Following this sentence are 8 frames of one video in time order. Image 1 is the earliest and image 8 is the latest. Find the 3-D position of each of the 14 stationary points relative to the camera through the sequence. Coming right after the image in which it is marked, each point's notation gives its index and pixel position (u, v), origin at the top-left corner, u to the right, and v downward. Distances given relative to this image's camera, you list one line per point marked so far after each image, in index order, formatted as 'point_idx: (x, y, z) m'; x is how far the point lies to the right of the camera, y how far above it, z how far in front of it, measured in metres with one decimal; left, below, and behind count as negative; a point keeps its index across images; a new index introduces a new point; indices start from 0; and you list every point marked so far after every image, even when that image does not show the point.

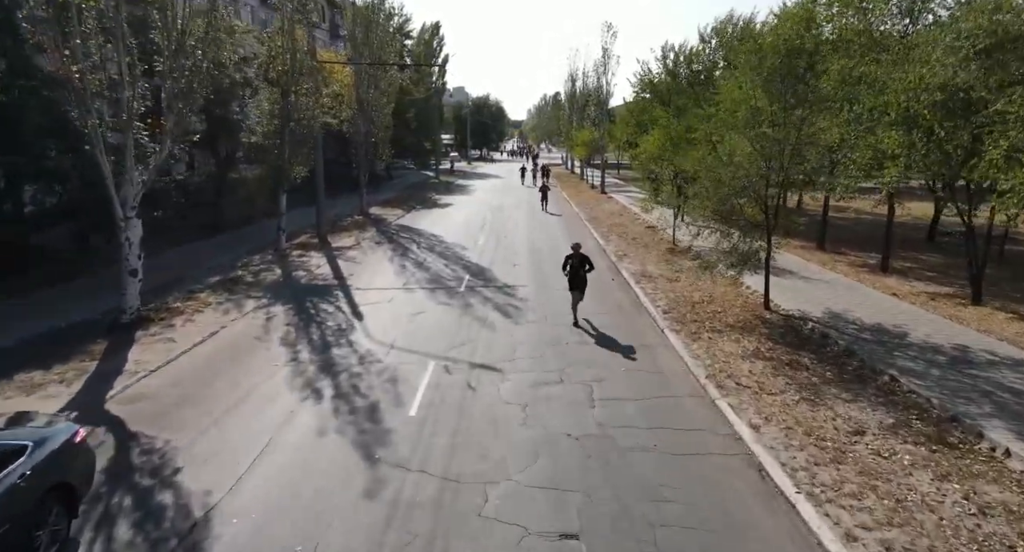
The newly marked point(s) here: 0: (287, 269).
0: (-5.8, +0.2, +16.0) m
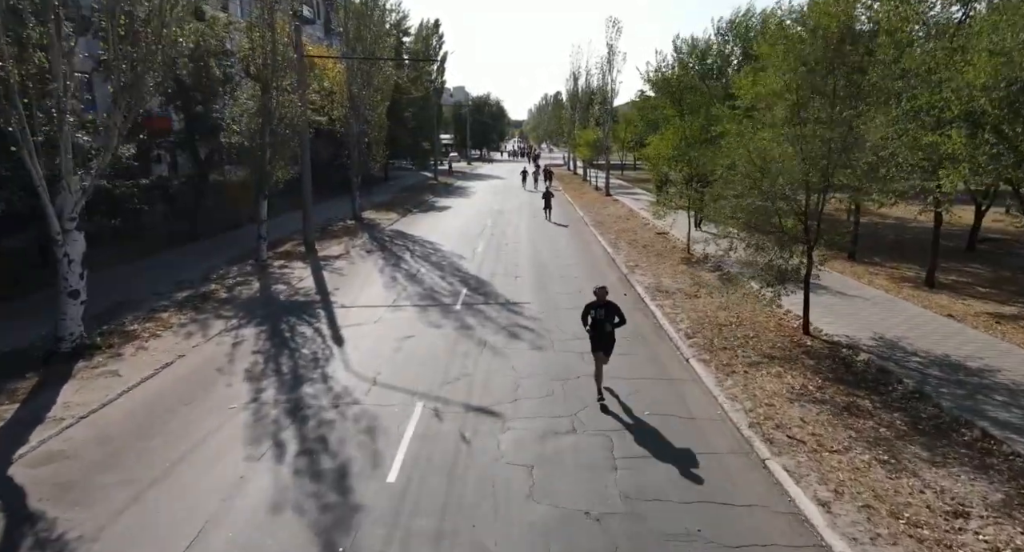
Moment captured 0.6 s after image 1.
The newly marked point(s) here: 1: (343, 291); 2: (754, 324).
0: (-5.8, -0.2, +14.5) m
1: (-3.8, -0.4, +13.8) m
2: (+4.1, -0.8, +10.4) m
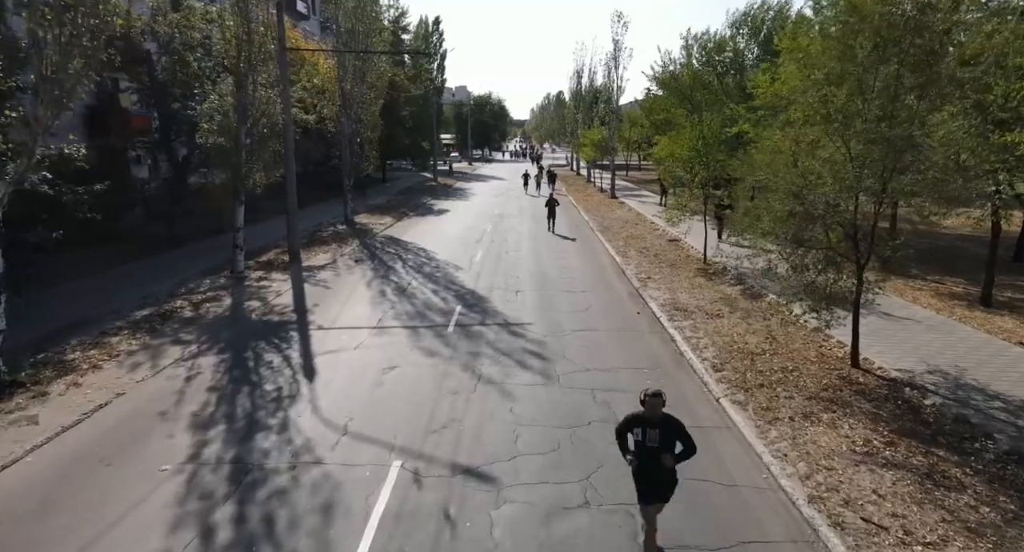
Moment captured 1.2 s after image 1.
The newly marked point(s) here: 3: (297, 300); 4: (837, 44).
0: (-5.8, -0.5, +13.1) m
1: (-3.8, -0.7, +12.4) m
2: (+4.0, -1.1, +9.0) m
3: (-4.6, -0.5, +13.1) m
4: (+4.3, +3.2, +8.4) m
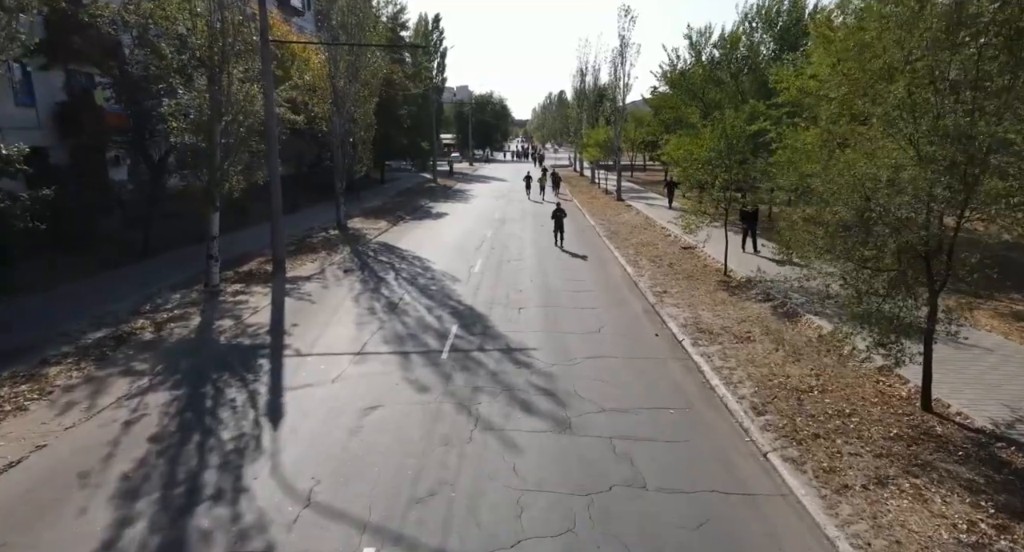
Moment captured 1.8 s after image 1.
0: (-5.7, -0.8, +11.8) m
1: (-3.7, -1.0, +11.0) m
2: (+4.1, -1.4, +7.6) m
3: (-4.5, -0.8, +11.8) m
4: (+4.3, +2.9, +7.0) m
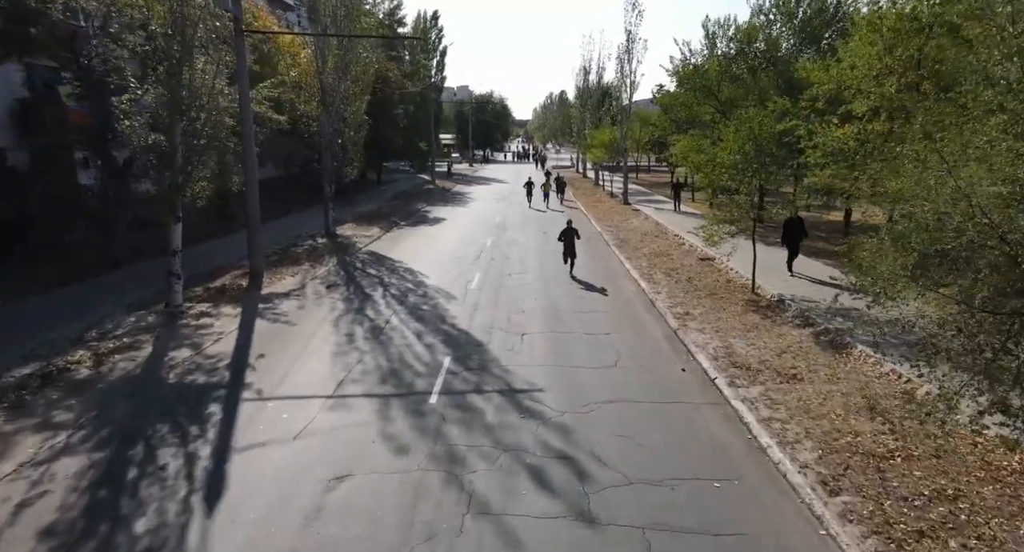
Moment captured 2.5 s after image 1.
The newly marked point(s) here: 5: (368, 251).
0: (-5.7, -1.1, +10.2) m
1: (-3.7, -1.3, +9.5) m
2: (+4.1, -1.8, +6.0) m
3: (-4.5, -1.2, +10.2) m
4: (+4.4, +2.6, +5.4) m
5: (-4.5, +0.8, +19.4) m
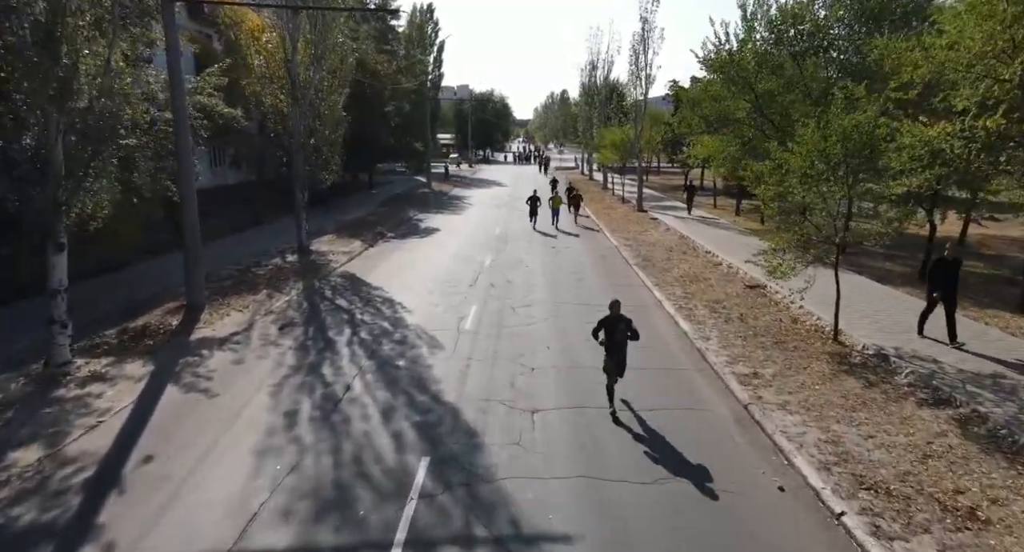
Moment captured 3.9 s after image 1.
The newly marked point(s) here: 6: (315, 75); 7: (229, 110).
0: (-5.6, -1.8, +7.0) m
1: (-3.6, -2.0, +6.3) m
2: (+4.2, -2.4, +2.8) m
3: (-4.4, -1.8, +7.0) m
4: (+4.4, +1.9, +2.2) m
5: (-4.4, +0.1, +16.2) m
6: (-5.9, +6.0, +18.5) m
7: (-7.3, +4.3, +16.1) m
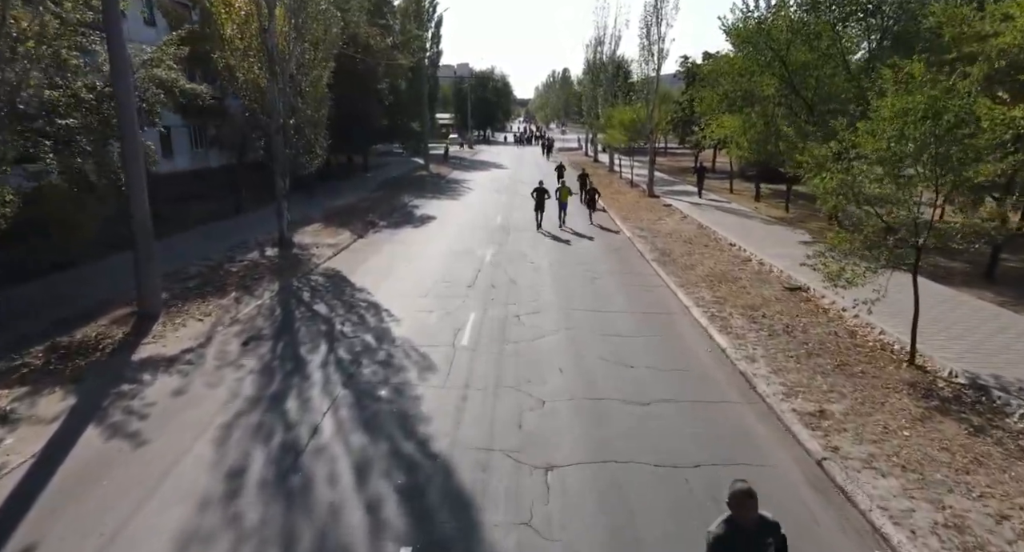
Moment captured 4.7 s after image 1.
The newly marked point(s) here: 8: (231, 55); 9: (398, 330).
0: (-5.5, -2.0, +5.2) m
1: (-3.5, -2.2, +4.5) m
2: (+4.3, -2.8, +1.0) m
3: (-4.3, -2.1, +5.2) m
4: (+4.5, +1.5, +0.4) m
5: (-4.3, +0.1, +14.4) m
6: (-5.8, +6.2, +16.5) m
7: (-7.2, +4.4, +14.1) m
8: (-7.6, +6.1, +16.9) m
9: (-1.9, -0.8, +10.4) m
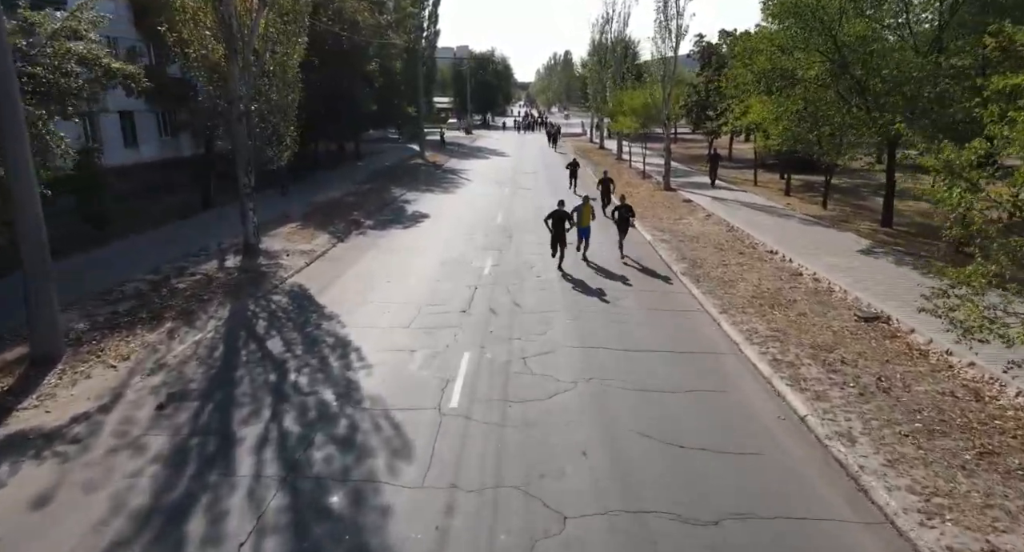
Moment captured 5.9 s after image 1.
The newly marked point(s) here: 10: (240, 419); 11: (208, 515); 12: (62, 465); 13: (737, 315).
0: (-5.5, -2.6, +2.8) m
1: (-3.5, -2.8, +2.1) m
2: (+4.3, -3.5, -1.4) m
3: (-4.2, -2.6, +2.8) m
4: (+4.6, +0.9, -2.2) m
5: (-4.2, -0.2, +11.9) m
6: (-5.7, +5.9, +13.9) m
7: (-7.1, +4.0, +11.5) m
8: (-7.6, +5.8, +14.3) m
9: (-1.8, -1.3, +7.9) m
10: (-3.1, -1.6, +7.1) m
11: (-2.6, -2.0, +5.4) m
12: (-4.4, -1.8, +6.1) m
13: (+3.6, -0.5, +10.2) m
